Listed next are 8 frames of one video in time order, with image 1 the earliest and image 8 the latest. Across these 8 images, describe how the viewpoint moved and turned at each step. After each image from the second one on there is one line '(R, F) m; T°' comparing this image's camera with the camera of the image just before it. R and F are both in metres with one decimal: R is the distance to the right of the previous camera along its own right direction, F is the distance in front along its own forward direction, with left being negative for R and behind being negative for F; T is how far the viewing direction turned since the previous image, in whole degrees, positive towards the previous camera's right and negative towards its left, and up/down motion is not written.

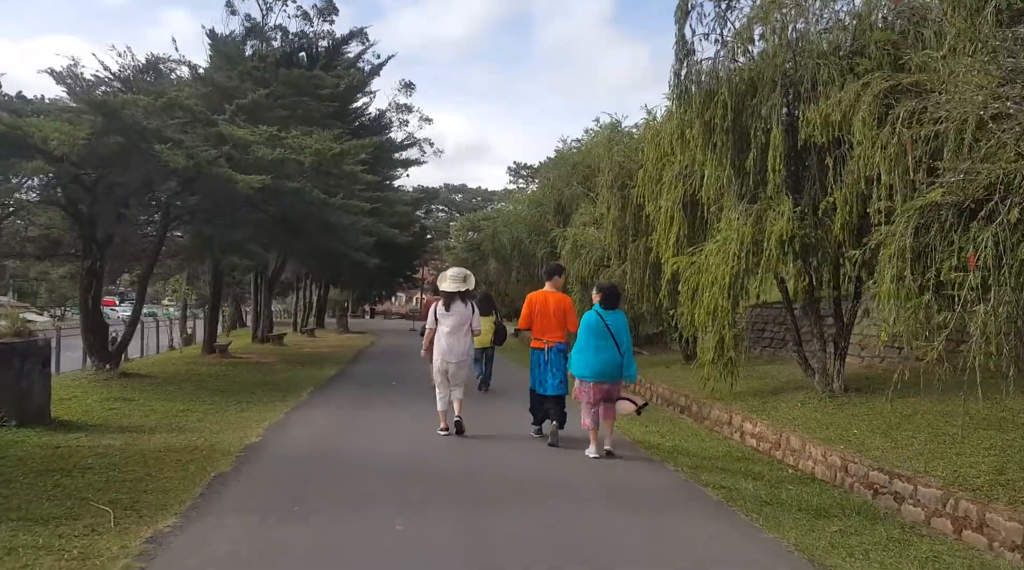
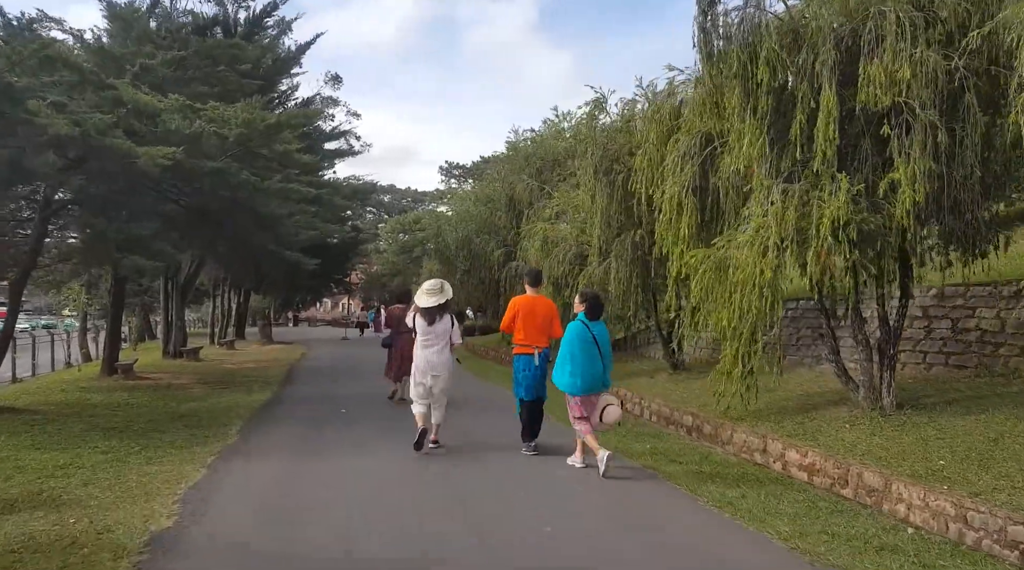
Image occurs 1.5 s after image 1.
(-0.6, +2.1) m; +5°
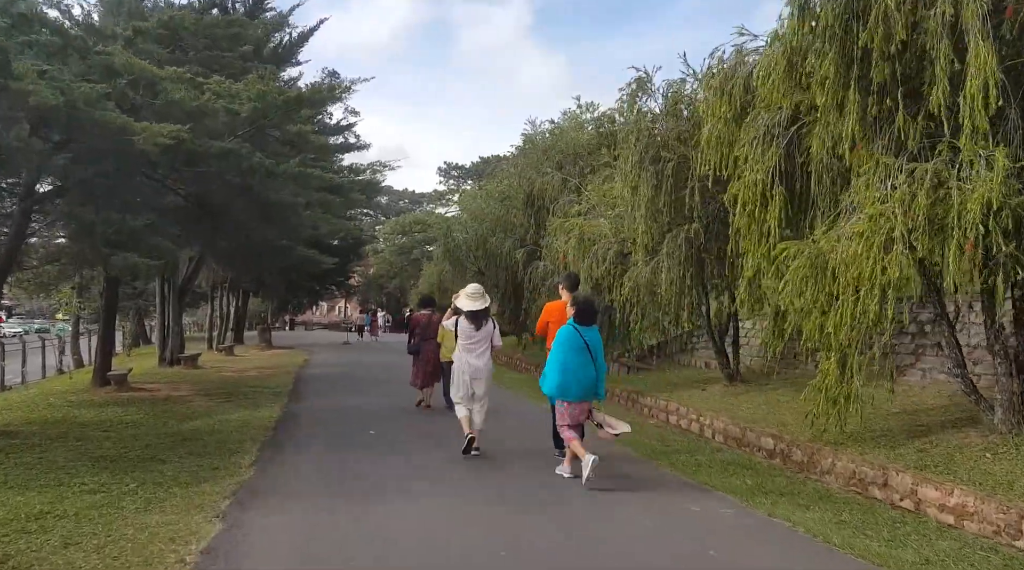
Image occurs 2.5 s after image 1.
(-0.6, +1.4) m; 0°
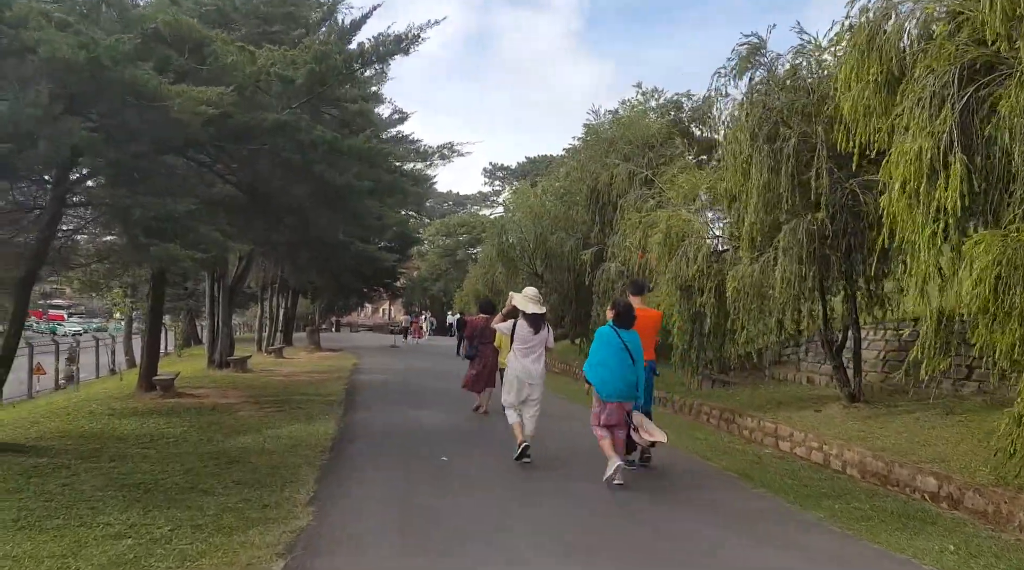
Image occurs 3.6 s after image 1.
(-0.5, +1.4) m; -3°
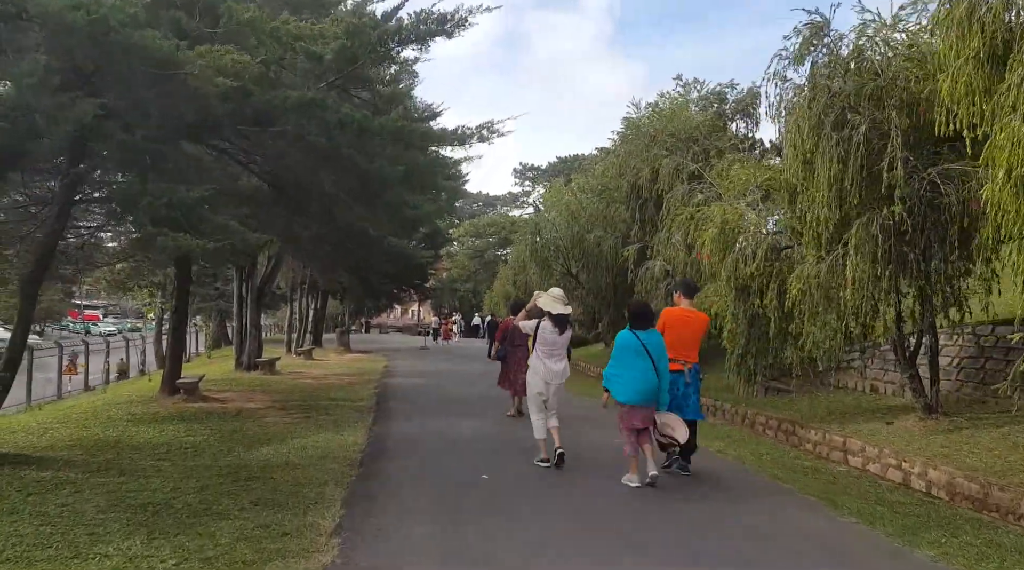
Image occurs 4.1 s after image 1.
(-0.2, +0.8) m; -2°
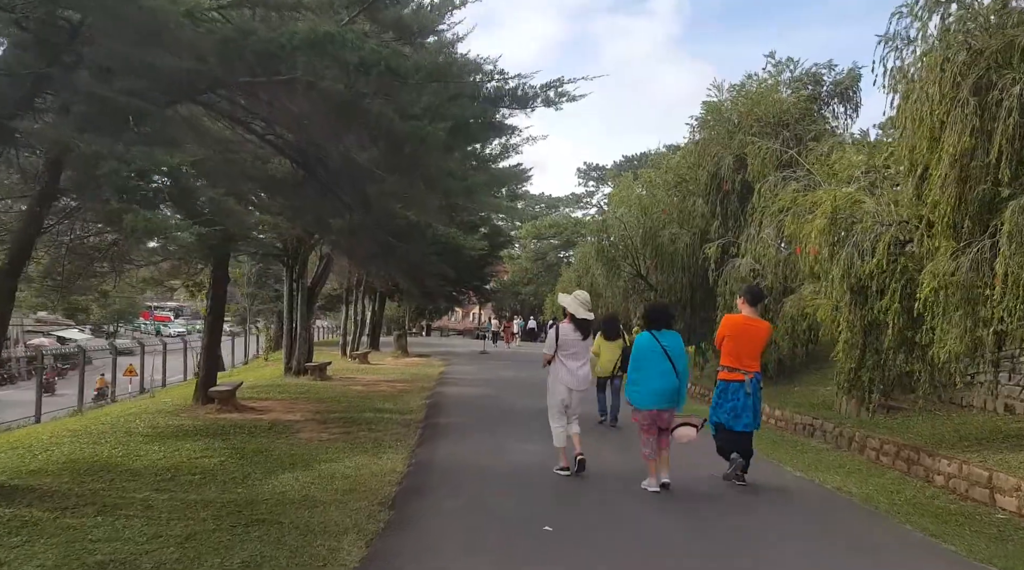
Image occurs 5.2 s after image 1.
(-0.1, +1.7) m; -4°
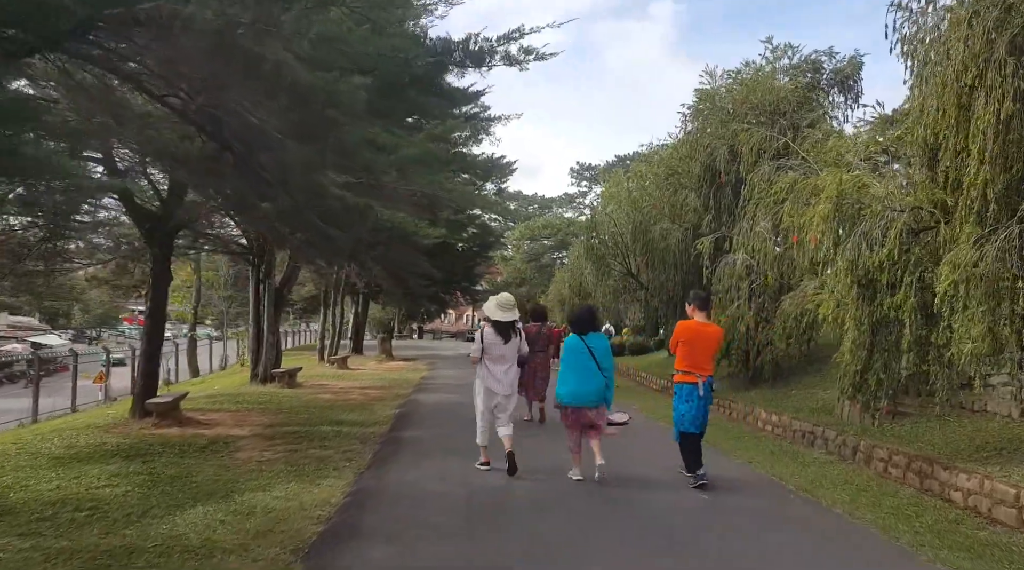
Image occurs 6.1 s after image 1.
(+0.3, +1.2) m; 0°
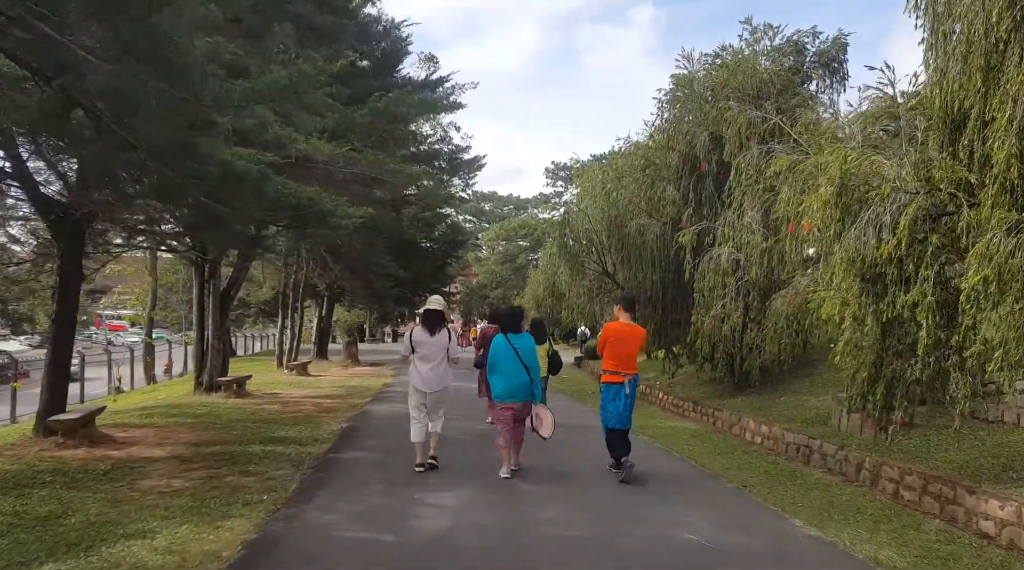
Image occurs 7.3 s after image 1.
(+0.2, +1.4) m; +1°
